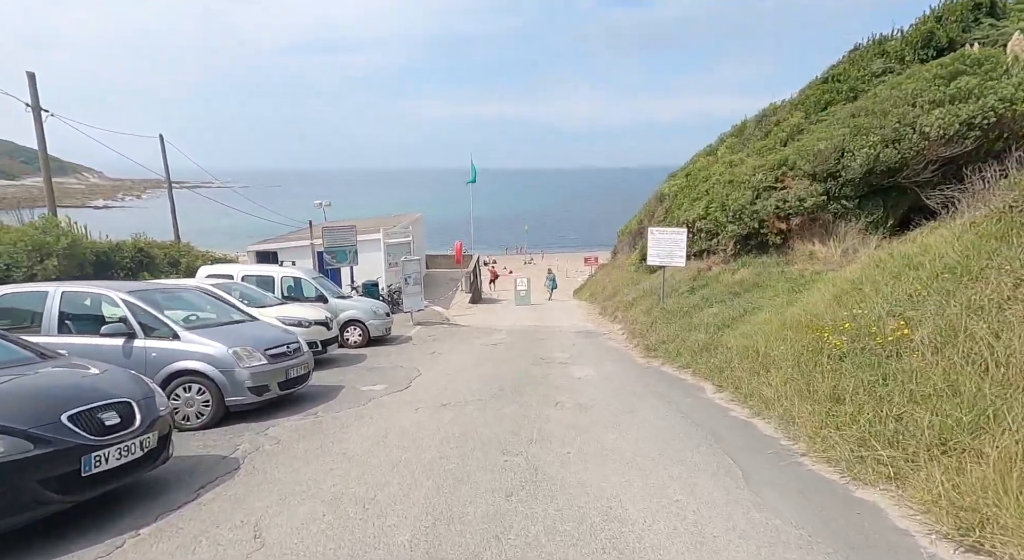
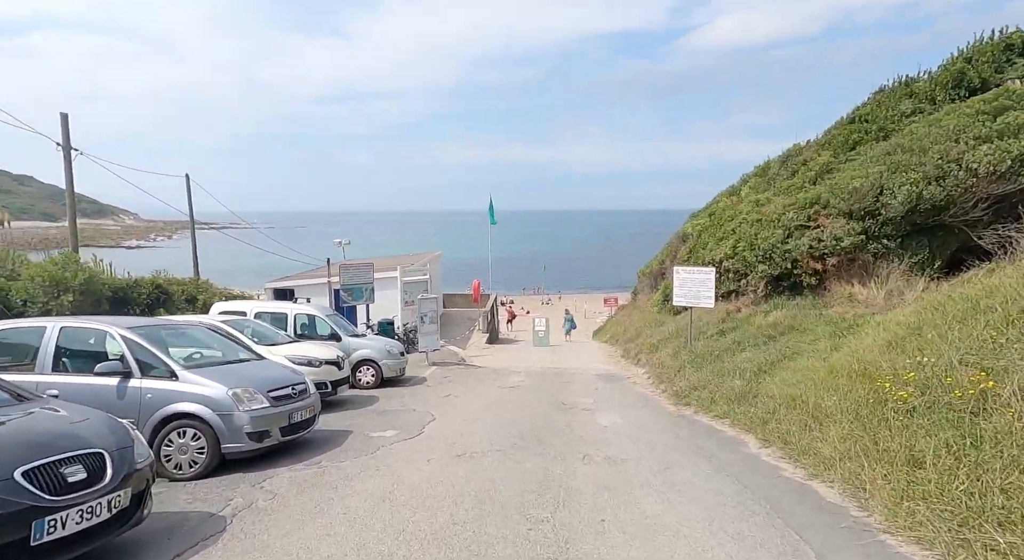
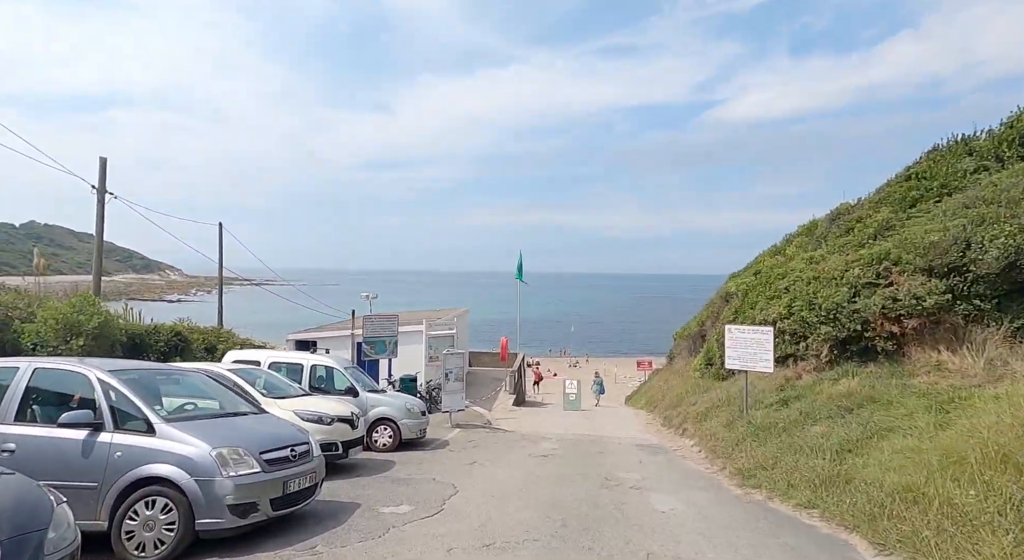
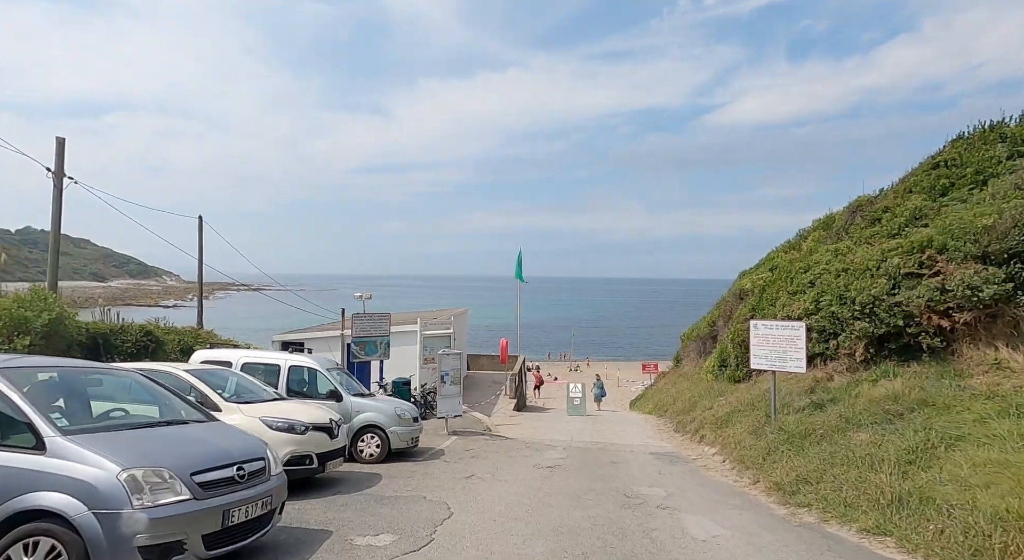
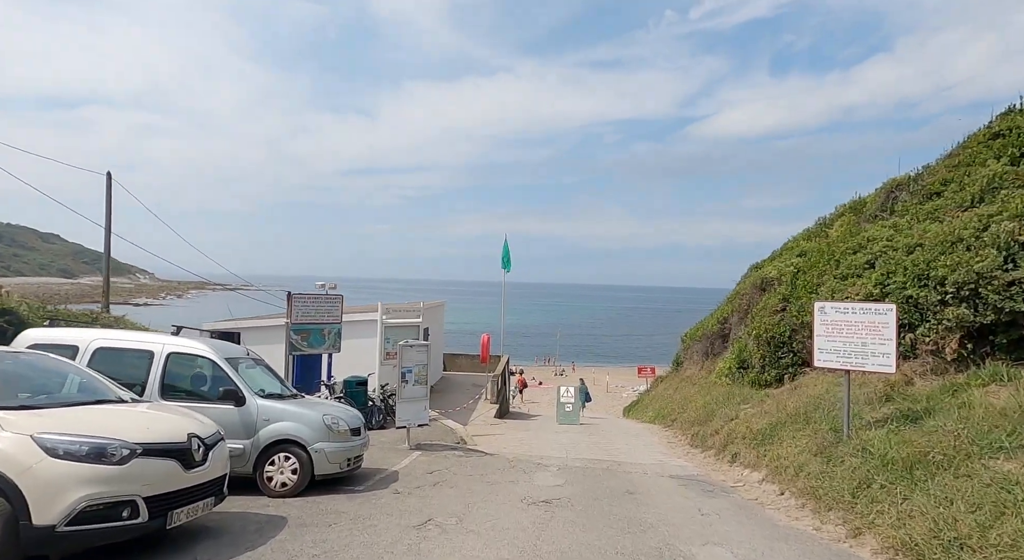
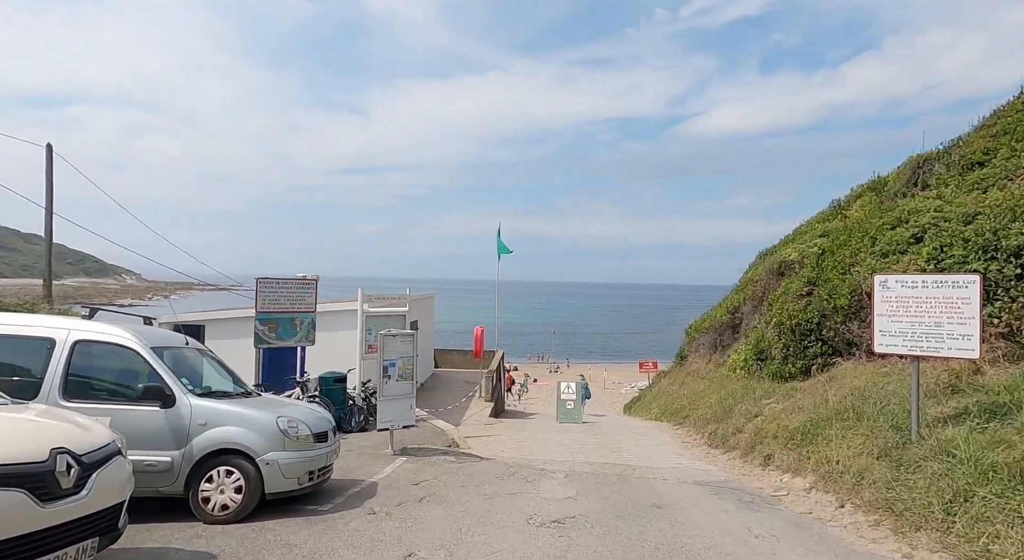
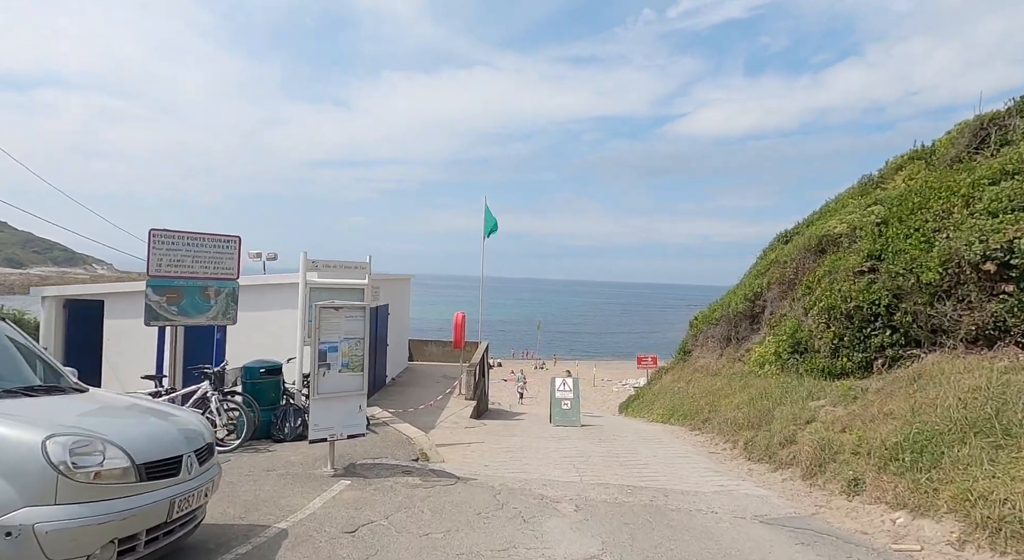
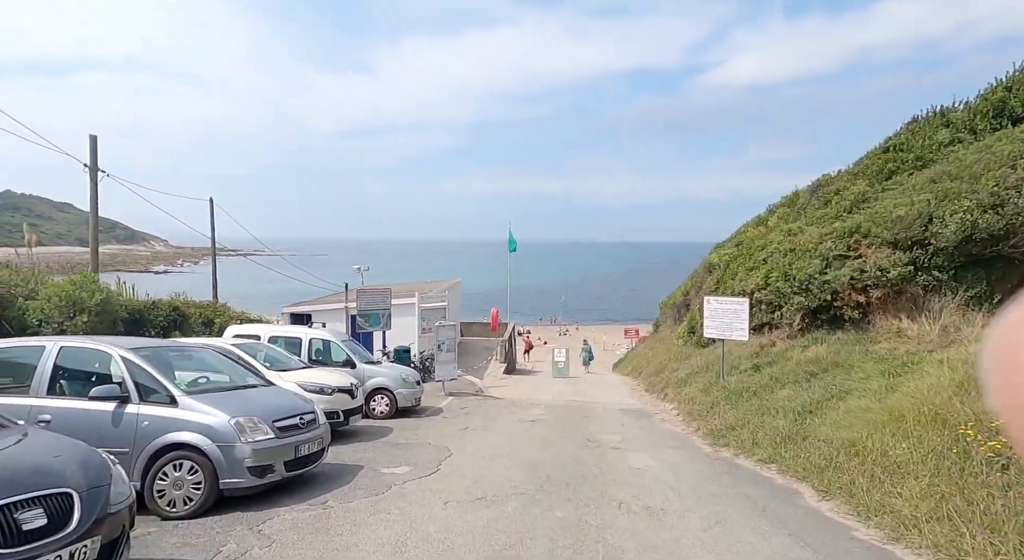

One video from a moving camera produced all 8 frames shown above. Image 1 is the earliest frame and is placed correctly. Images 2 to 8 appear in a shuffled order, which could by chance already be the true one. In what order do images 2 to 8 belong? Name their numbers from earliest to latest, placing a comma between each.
2, 8, 3, 4, 5, 6, 7
